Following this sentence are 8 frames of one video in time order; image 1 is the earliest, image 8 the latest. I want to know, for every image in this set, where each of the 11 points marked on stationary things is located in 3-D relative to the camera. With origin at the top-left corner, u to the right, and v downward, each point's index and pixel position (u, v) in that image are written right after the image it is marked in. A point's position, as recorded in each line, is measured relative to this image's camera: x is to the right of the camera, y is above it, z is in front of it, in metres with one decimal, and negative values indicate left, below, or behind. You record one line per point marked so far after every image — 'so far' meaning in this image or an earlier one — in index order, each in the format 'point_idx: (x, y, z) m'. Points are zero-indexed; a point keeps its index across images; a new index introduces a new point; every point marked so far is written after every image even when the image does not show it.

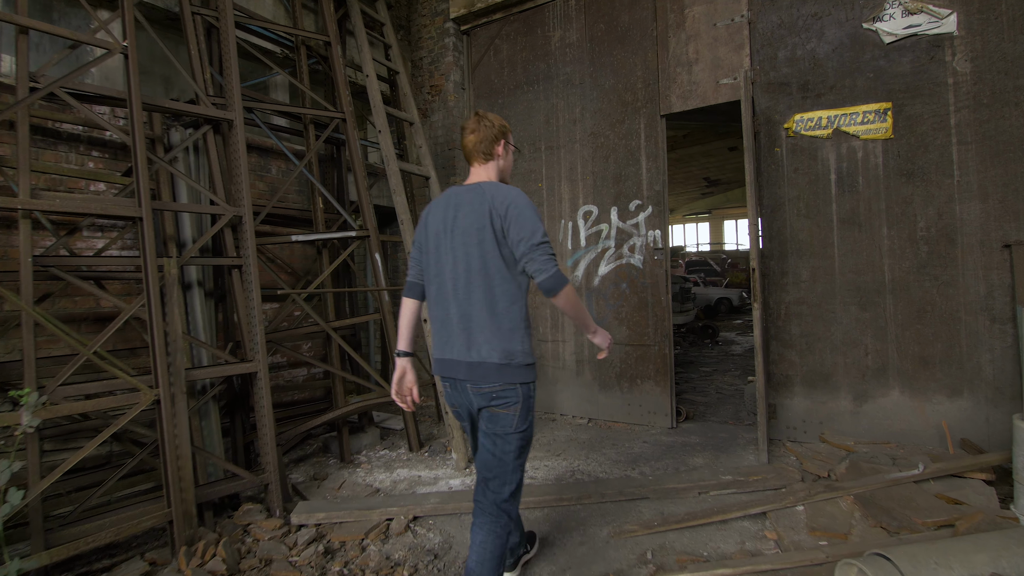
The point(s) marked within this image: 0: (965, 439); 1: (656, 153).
0: (+3.0, -1.0, +3.6) m
1: (+1.2, +1.1, +4.6) m
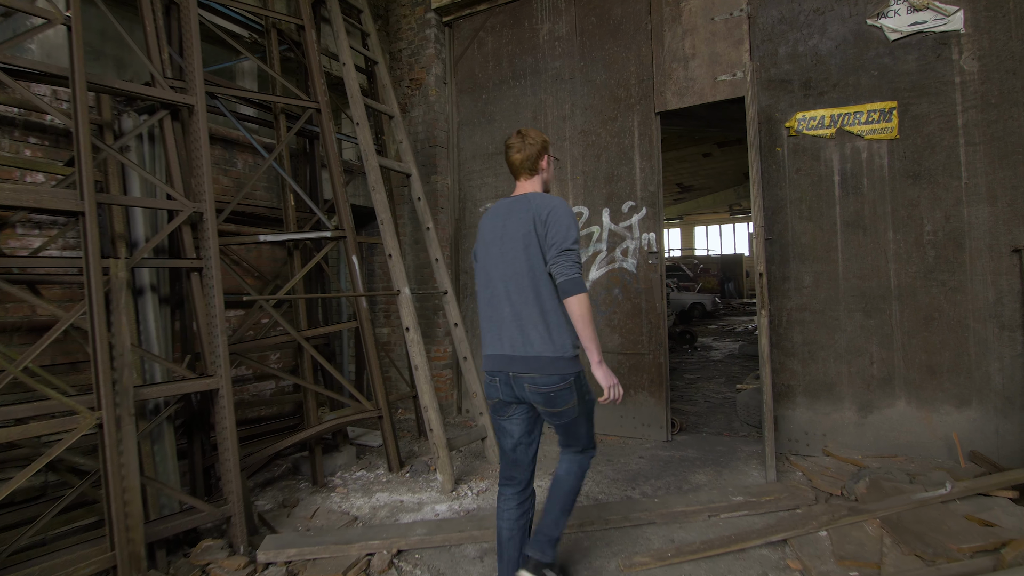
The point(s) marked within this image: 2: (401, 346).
0: (+2.9, -1.0, +3.5) m
1: (+1.1, +1.1, +4.4) m
2: (-1.0, -0.5, +5.1) m
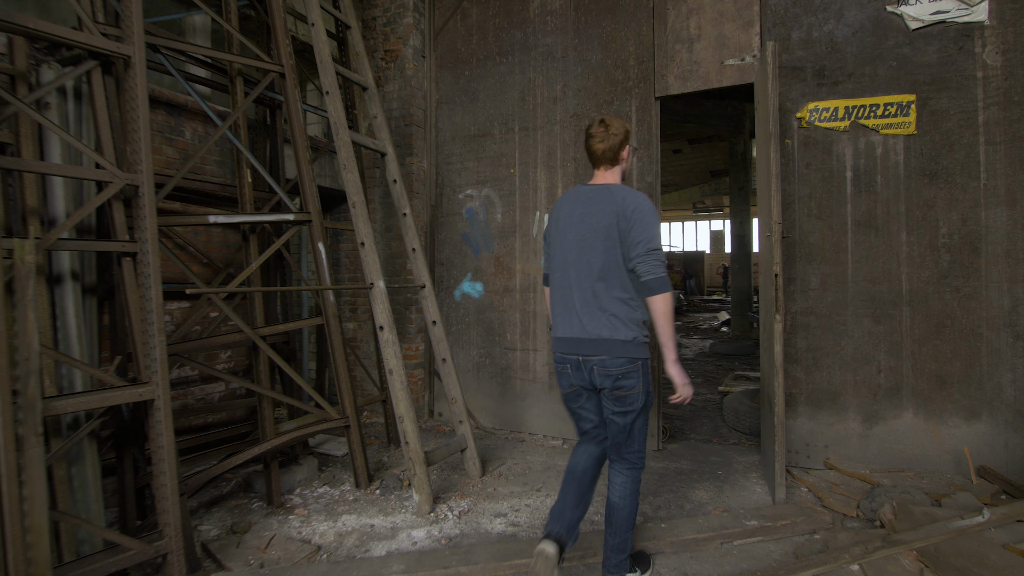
0: (+2.9, -1.1, +3.3) m
1: (+1.0, +1.1, +4.0) m
2: (-1.2, -0.5, +4.7) m
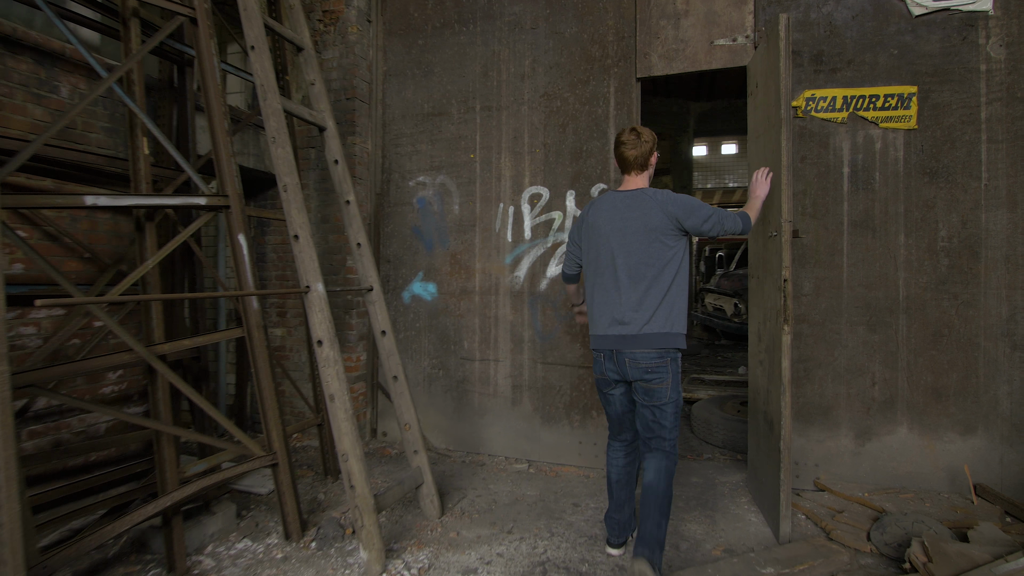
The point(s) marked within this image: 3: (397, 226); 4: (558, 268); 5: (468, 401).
0: (+2.7, -1.1, +3.1) m
1: (+0.8, +1.1, +3.6) m
2: (-1.5, -0.5, +4.0) m
3: (-0.9, +0.5, +4.2) m
4: (+0.3, +0.1, +3.8) m
5: (-0.3, -0.8, +4.0) m
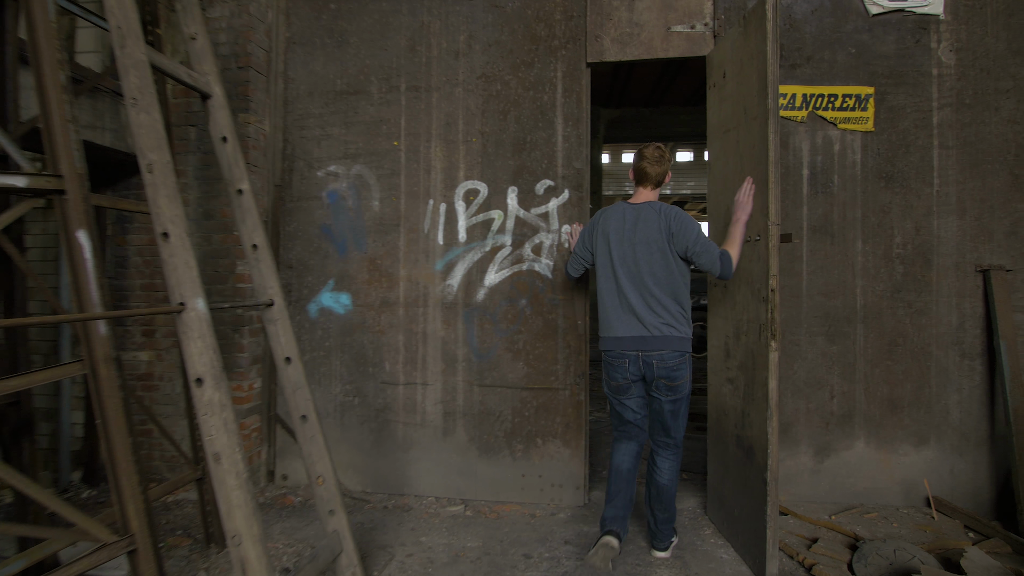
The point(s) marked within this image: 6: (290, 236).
0: (+2.4, -1.2, +3.1) m
1: (+0.4, +1.0, +3.2) m
2: (-1.9, -0.5, +3.1) m
3: (-1.3, +0.4, +3.5) m
4: (-0.1, +0.1, +3.3) m
5: (-0.7, -0.9, +3.4) m
6: (-1.4, +0.3, +3.5) m
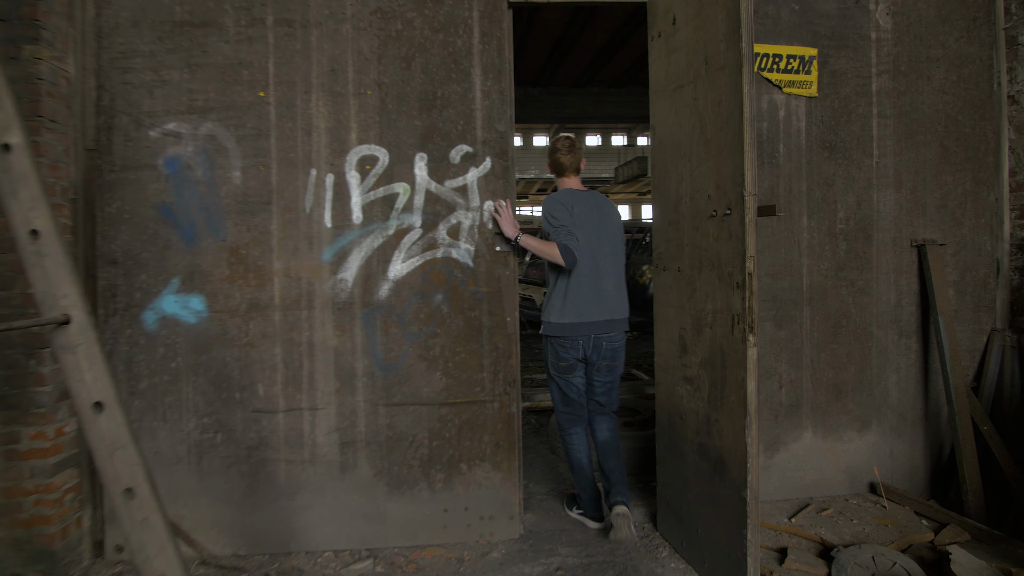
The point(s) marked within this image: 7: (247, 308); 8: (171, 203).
0: (+2.0, -1.0, +2.9) m
1: (-0.1, +1.1, +2.6) m
2: (-2.3, -0.6, +2.1) m
3: (-1.8, +0.4, +2.5) m
4: (-0.5, +0.1, +2.6) m
5: (-1.1, -0.9, +2.6) m
6: (-1.8, +0.3, +2.5) m
7: (-1.2, -0.1, +2.6) m
8: (-1.6, +0.4, +2.5) m
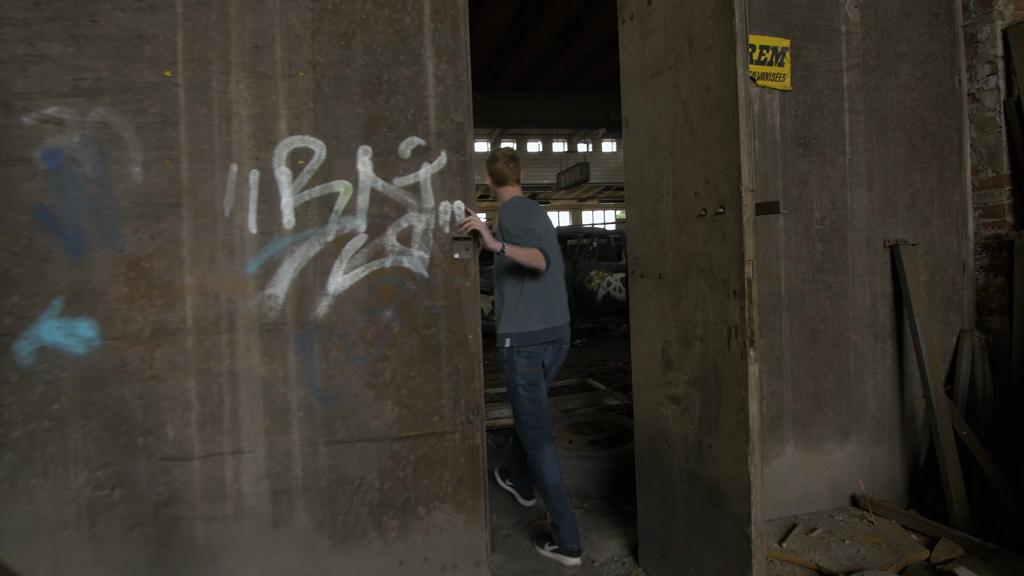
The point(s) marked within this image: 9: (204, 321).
0: (+1.8, -1.1, +2.8) m
1: (-0.2, +1.0, +2.3) m
2: (-2.3, -0.7, +1.5) m
3: (-1.9, +0.3, +2.0) m
4: (-0.7, 0.0, +2.2) m
5: (-1.3, -1.0, +2.1) m
6: (-2.0, +0.2, +2.0) m
7: (-1.4, -0.2, +2.1) m
8: (-1.7, +0.3, +2.0) m
9: (-1.2, -0.1, +2.1) m
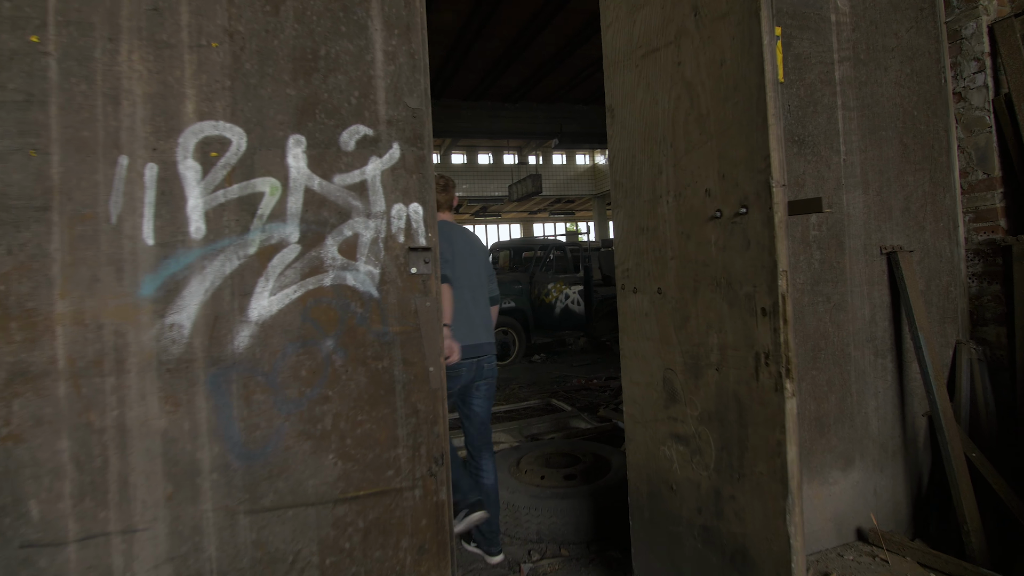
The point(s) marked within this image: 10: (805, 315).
0: (+1.7, -1.1, +2.5) m
1: (-0.4, +0.9, +1.9) m
2: (-2.4, -0.8, +0.9) m
3: (-2.0, +0.2, +1.5) m
4: (-0.8, 0.0, +1.8) m
5: (-1.3, -1.0, +1.6) m
6: (-2.1, +0.1, +1.4) m
7: (-1.5, -0.3, +1.6) m
8: (-1.8, +0.2, +1.5) m
9: (-1.3, -0.2, +1.6) m
10: (+1.3, -0.1, +2.5) m
